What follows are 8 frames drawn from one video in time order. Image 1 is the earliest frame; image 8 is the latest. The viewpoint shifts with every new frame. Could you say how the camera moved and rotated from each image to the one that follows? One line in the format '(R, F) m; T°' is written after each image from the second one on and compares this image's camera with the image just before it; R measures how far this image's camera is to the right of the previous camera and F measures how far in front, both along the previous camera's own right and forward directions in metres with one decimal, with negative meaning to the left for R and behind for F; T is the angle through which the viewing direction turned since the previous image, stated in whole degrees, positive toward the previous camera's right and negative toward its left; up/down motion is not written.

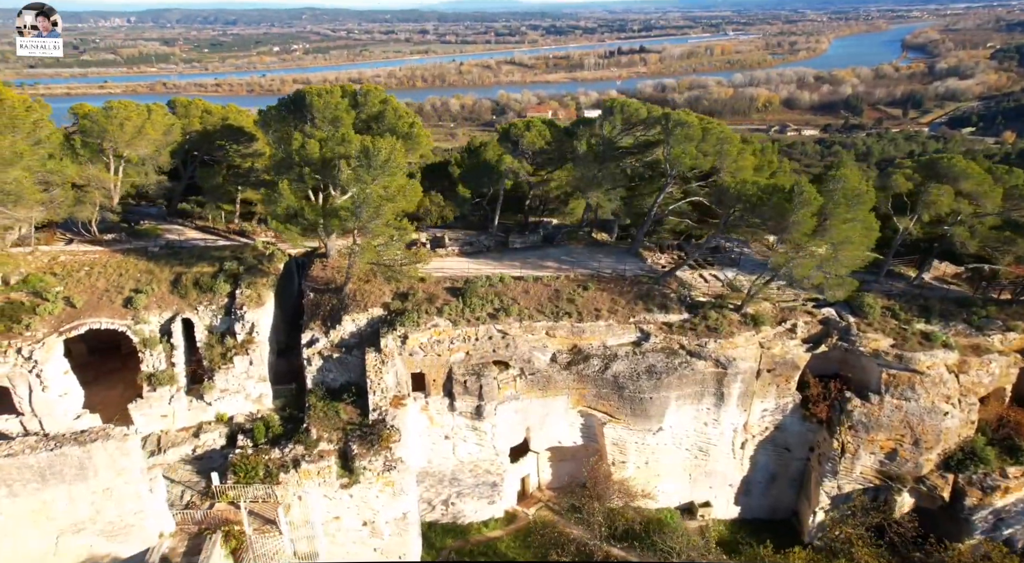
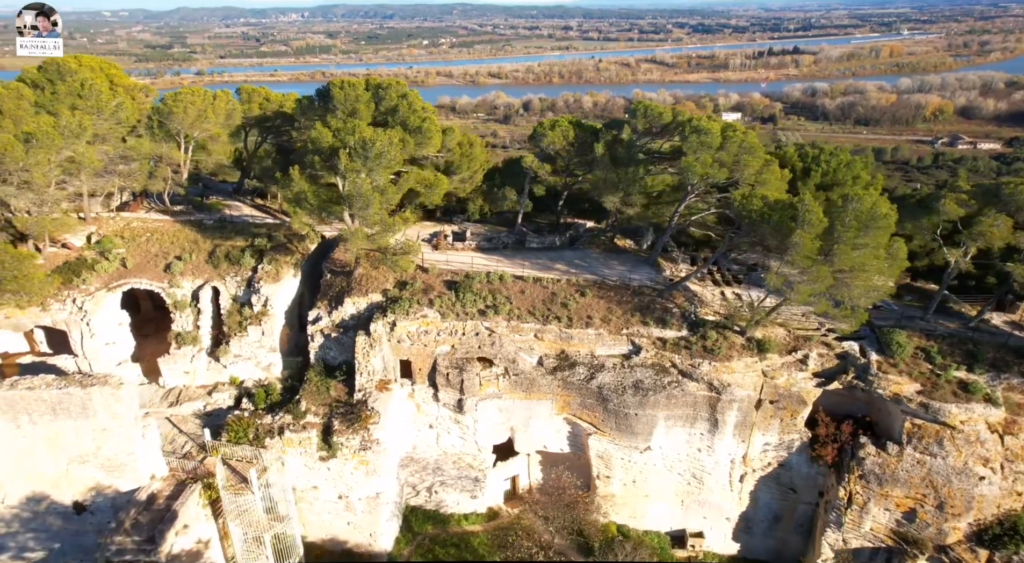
(+3.7, +0.5) m; -10°
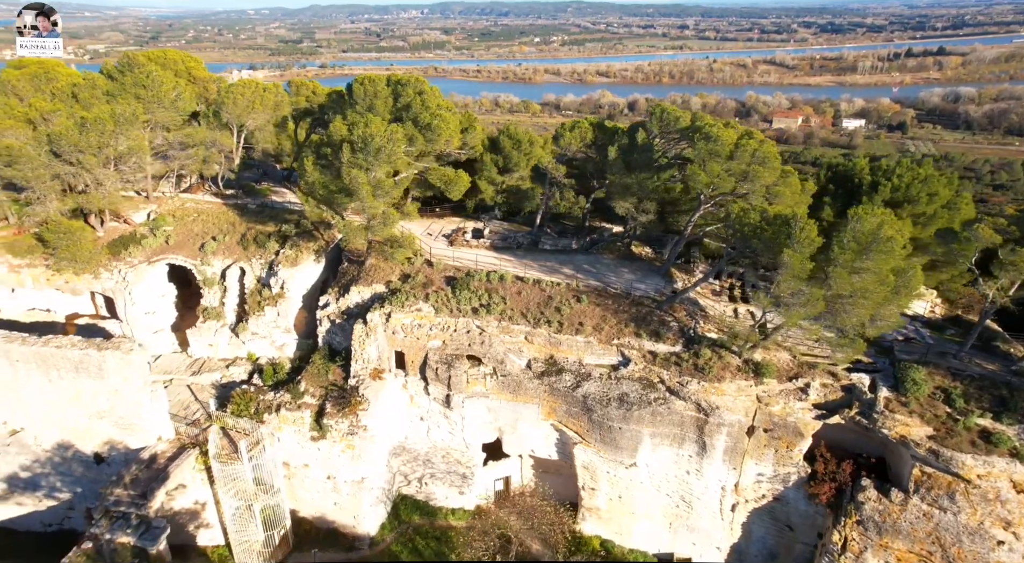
(+2.9, +0.4) m; -8°
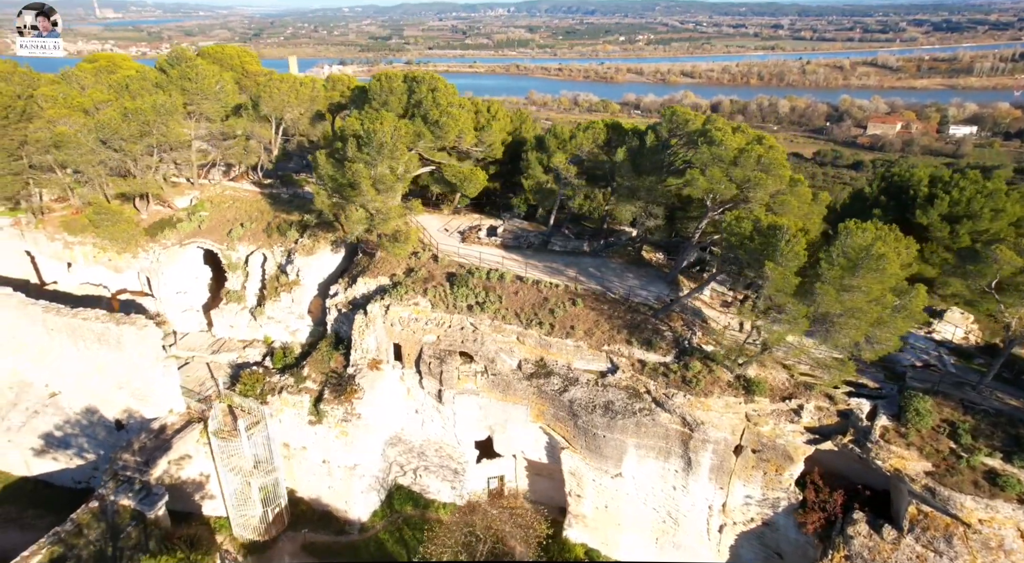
(+2.2, +0.2) m; -6°
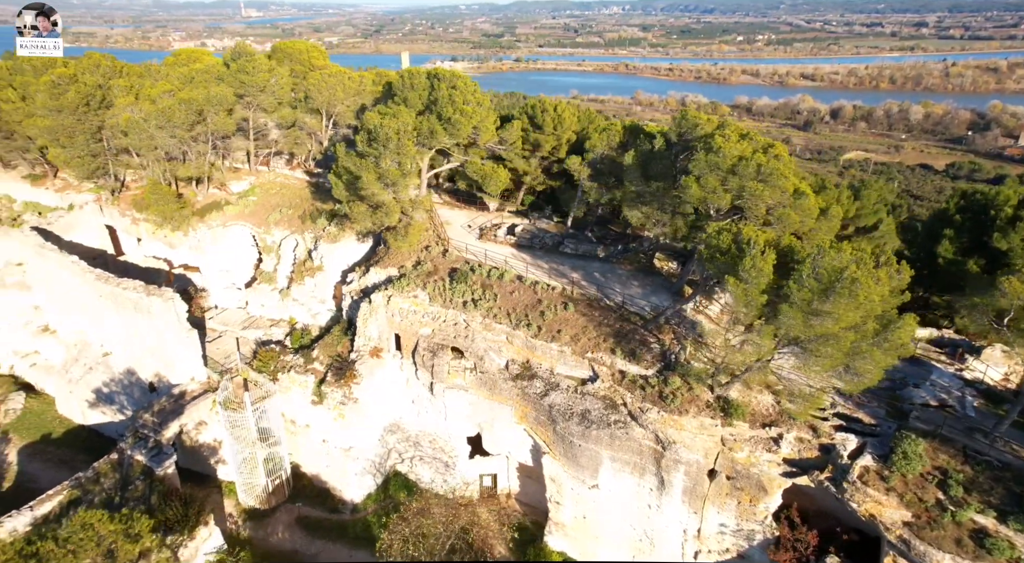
(+3.0, +0.2) m; -8°
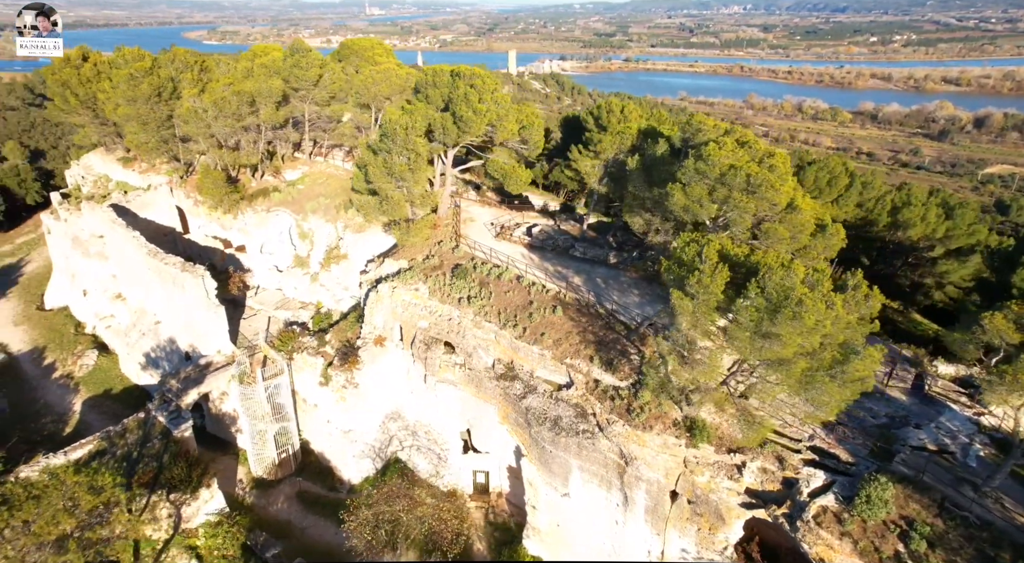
(+3.0, +0.2) m; -8°
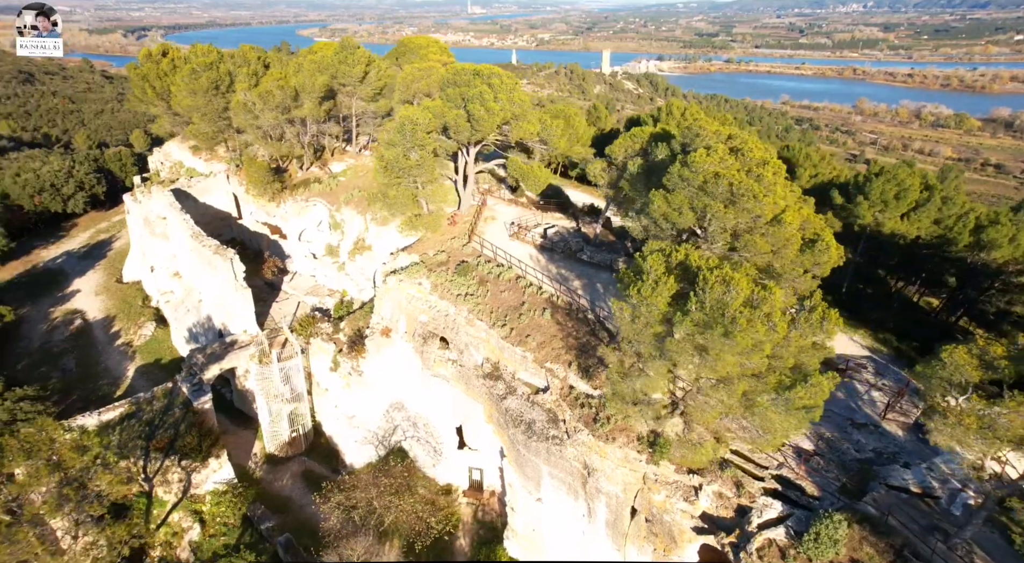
(+2.7, +0.2) m; -7°
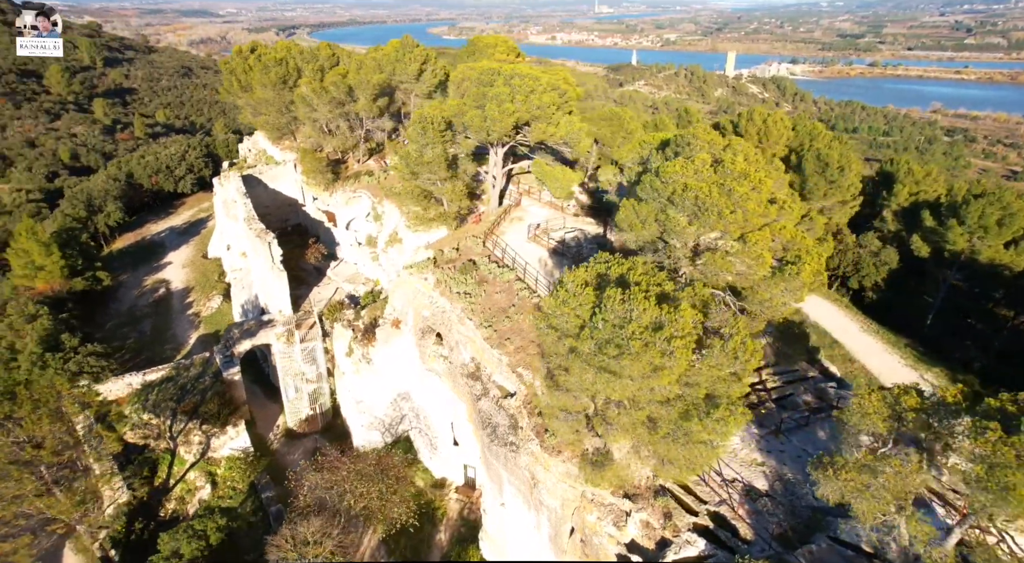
(+3.4, +0.3) m; -9°
